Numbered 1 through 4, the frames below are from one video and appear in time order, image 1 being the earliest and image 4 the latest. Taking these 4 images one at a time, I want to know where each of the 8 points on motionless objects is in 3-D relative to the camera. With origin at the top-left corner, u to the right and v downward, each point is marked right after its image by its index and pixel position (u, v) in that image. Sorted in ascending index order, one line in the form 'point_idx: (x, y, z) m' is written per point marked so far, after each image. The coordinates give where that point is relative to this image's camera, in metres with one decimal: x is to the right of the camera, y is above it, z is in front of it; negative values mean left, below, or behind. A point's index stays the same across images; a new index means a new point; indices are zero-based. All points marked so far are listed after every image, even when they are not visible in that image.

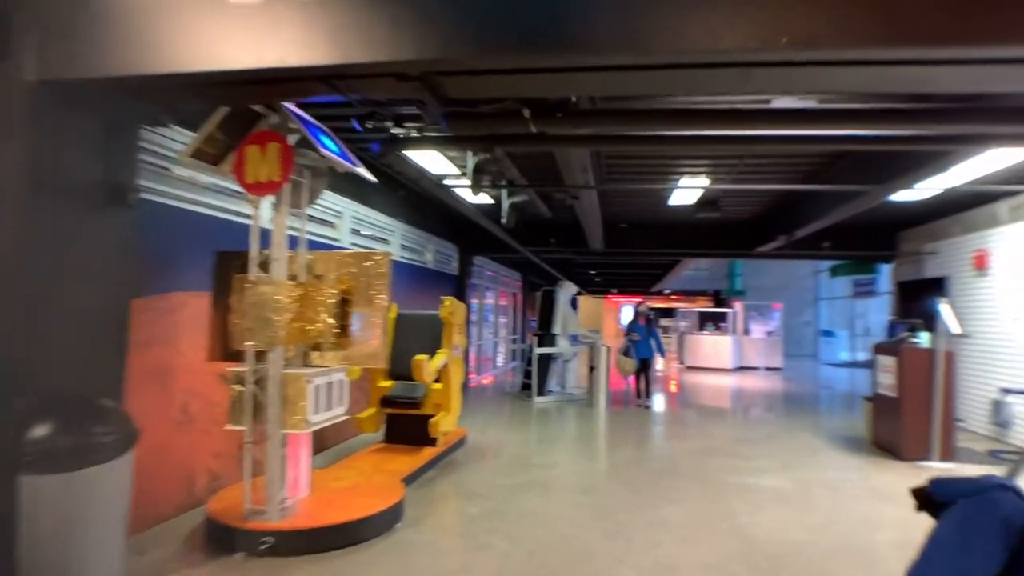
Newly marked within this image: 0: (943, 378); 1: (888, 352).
0: (+4.1, -0.9, +5.6) m
1: (+3.8, -0.7, +6.0) m
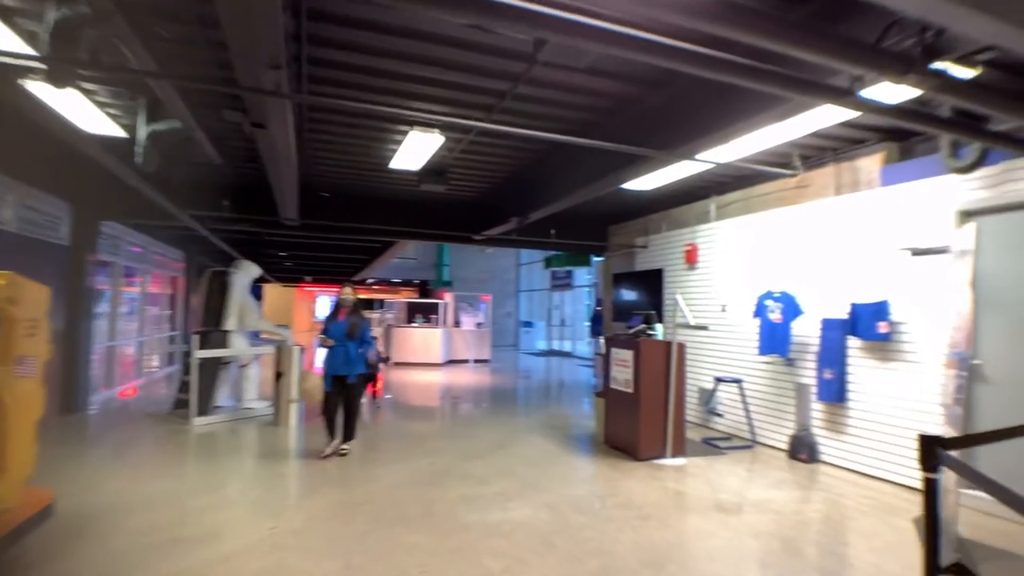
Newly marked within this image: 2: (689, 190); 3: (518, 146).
0: (+1.5, -0.8, +5.3) m
1: (+1.0, -0.5, +5.5) m
2: (+2.0, +1.1, +6.8) m
3: (+0.1, +1.3, +5.4) m
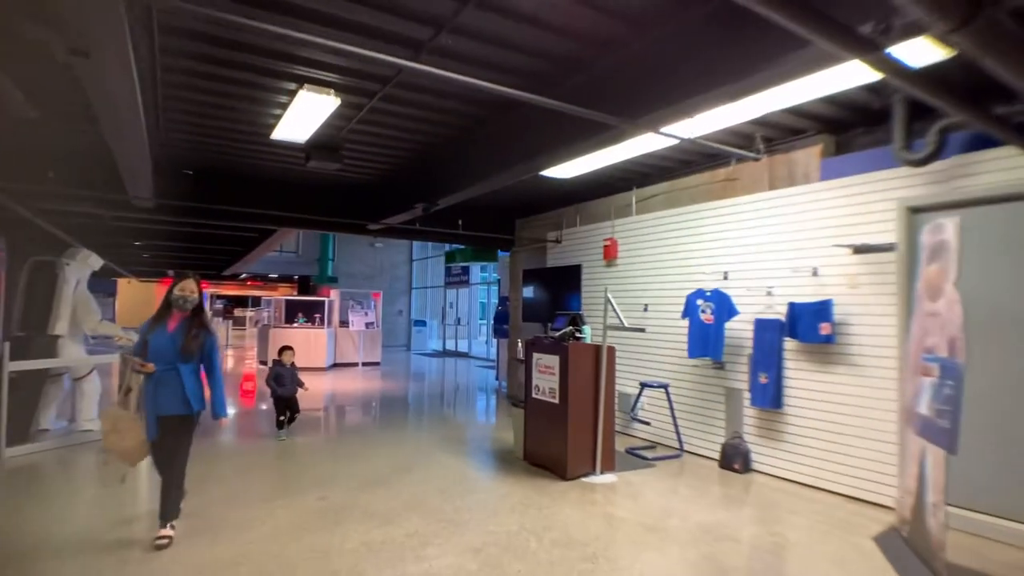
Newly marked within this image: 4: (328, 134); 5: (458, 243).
0: (+0.8, -0.7, +4.8) m
1: (+0.3, -0.5, +4.9) m
2: (+1.0, +1.2, +6.4) m
3: (-0.6, +1.3, +4.6) m
4: (-1.6, +1.3, +5.1) m
5: (-0.7, +0.6, +8.1) m
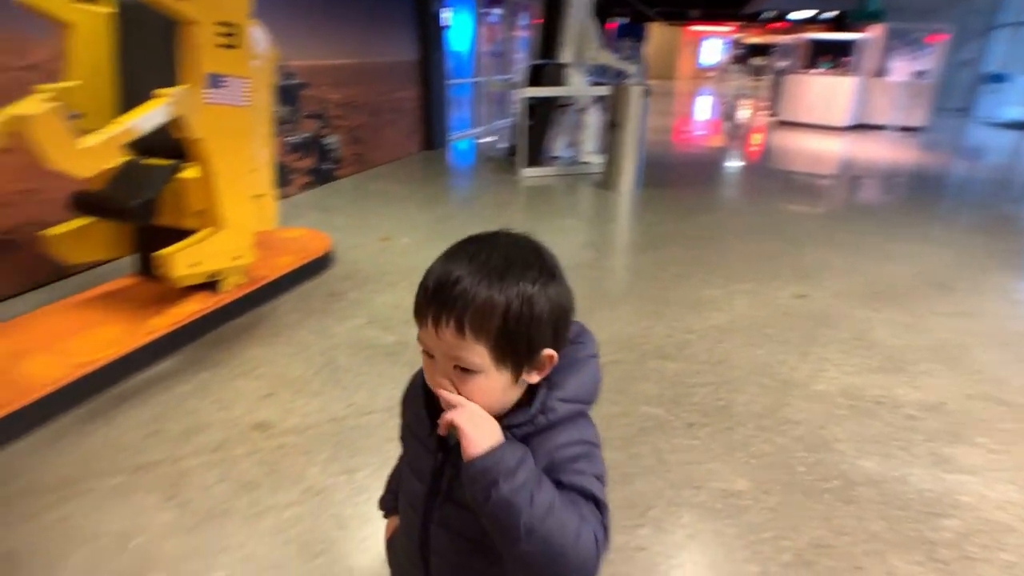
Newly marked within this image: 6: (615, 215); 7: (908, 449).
0: (+3.4, +0.2, +1.8) m
1: (+3.1, +0.6, +2.0) m
2: (+4.7, +2.3, +1.9) m
3: (+2.3, +2.4, +1.8) m
4: (+1.9, +2.8, +2.7) m
5: (+4.7, +2.8, +4.3) m
6: (+0.7, +0.5, +4.3) m
7: (+1.3, -0.6, +1.9) m
